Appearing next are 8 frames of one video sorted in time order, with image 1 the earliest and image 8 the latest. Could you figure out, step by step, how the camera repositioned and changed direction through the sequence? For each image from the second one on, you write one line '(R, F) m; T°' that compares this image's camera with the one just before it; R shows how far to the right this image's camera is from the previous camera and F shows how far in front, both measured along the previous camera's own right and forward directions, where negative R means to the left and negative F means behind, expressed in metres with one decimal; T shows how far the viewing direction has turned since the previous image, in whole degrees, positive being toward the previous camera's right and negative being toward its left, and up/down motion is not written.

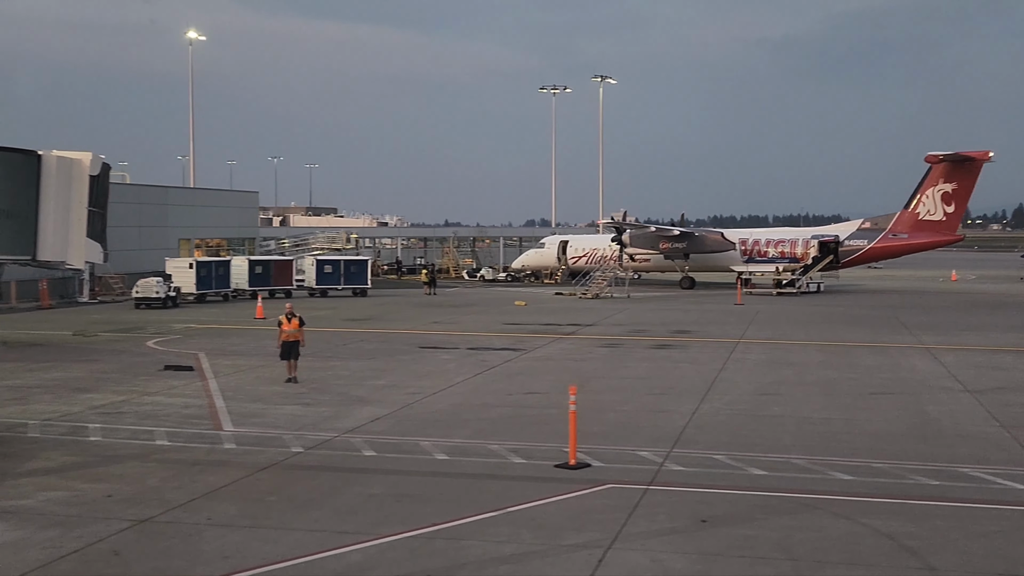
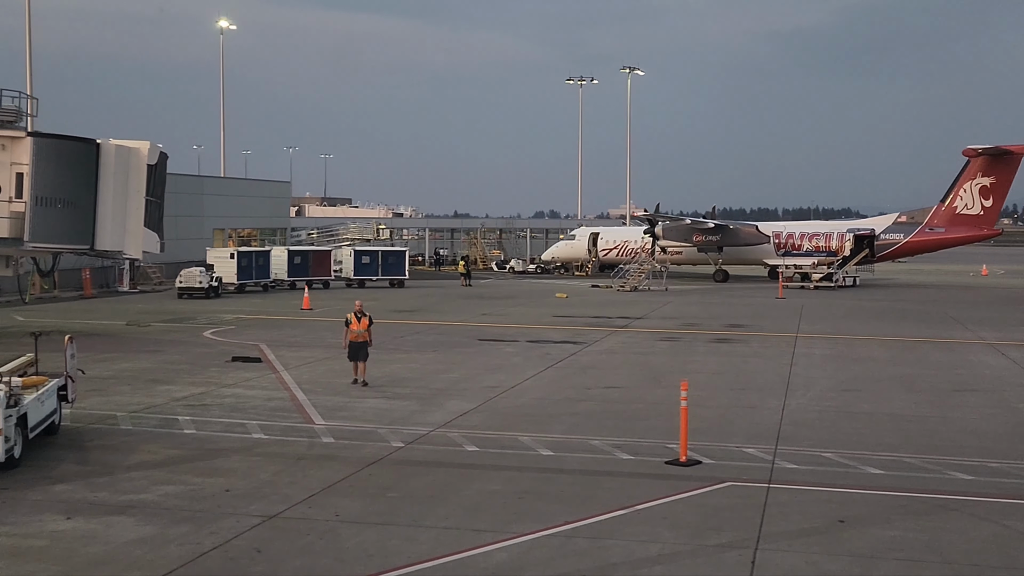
(-1.1, +0.2) m; 0°
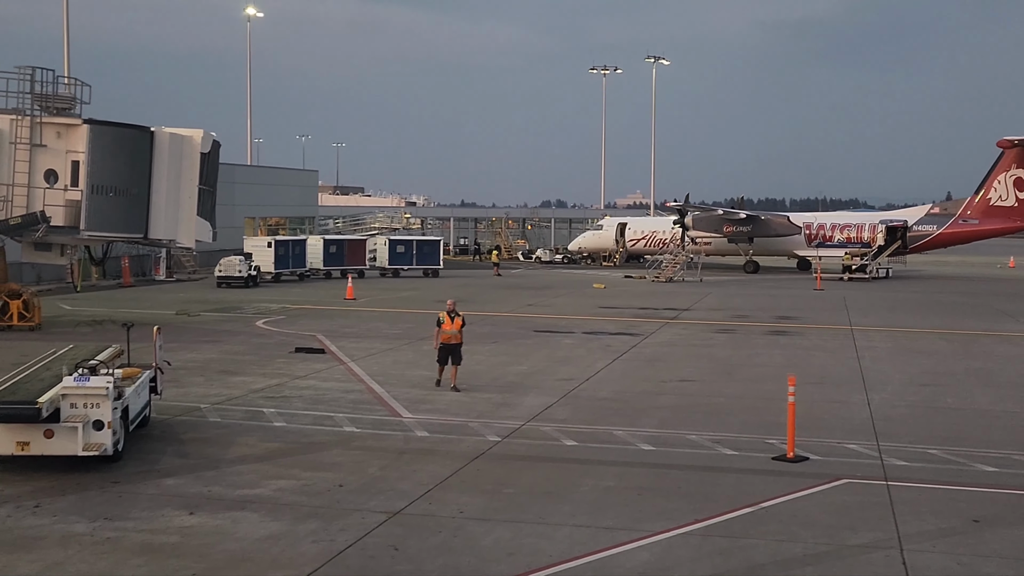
(-1.1, +0.2) m; 0°
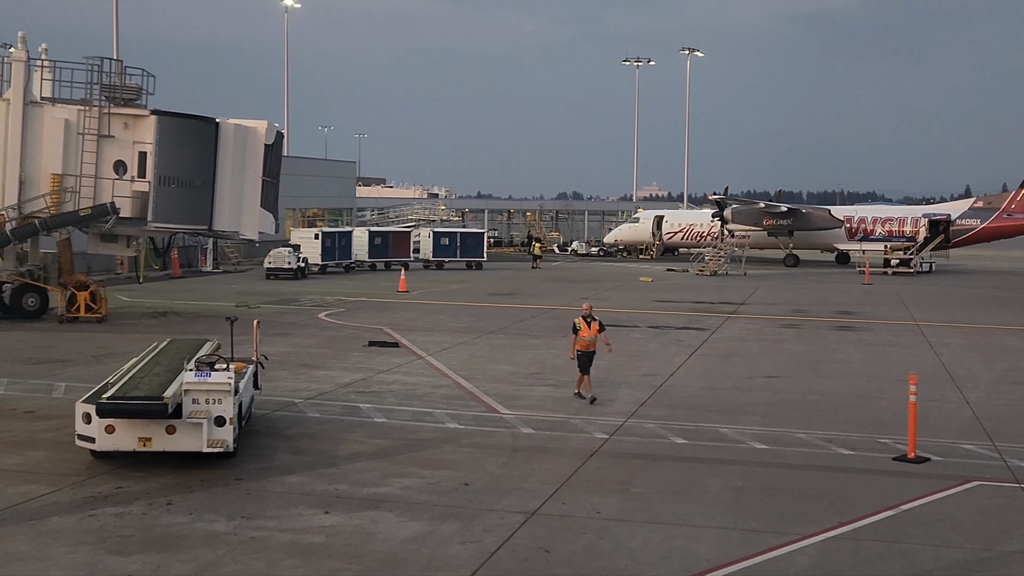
(-1.1, +0.2) m; -1°
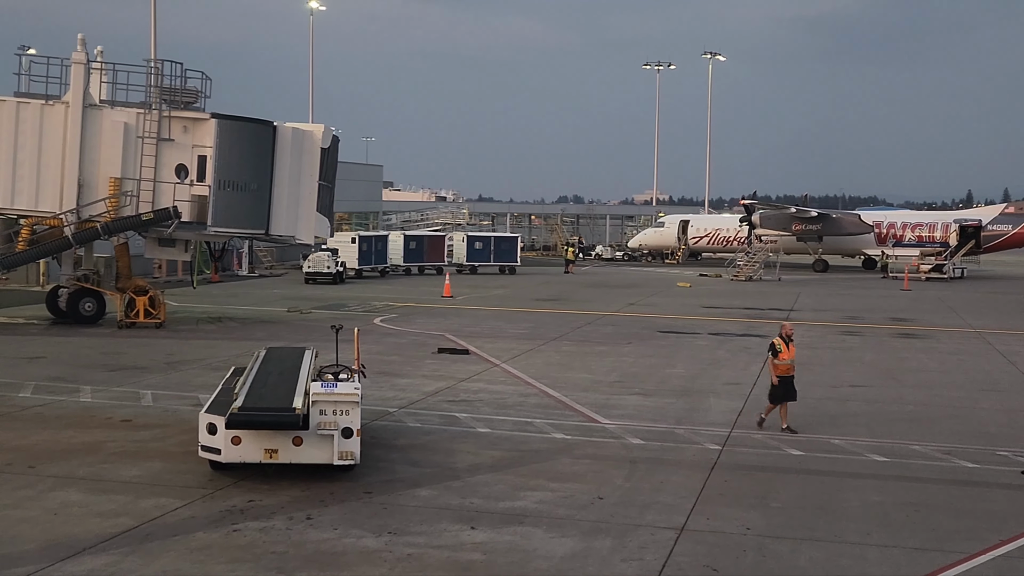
(-1.3, +0.3) m; 0°
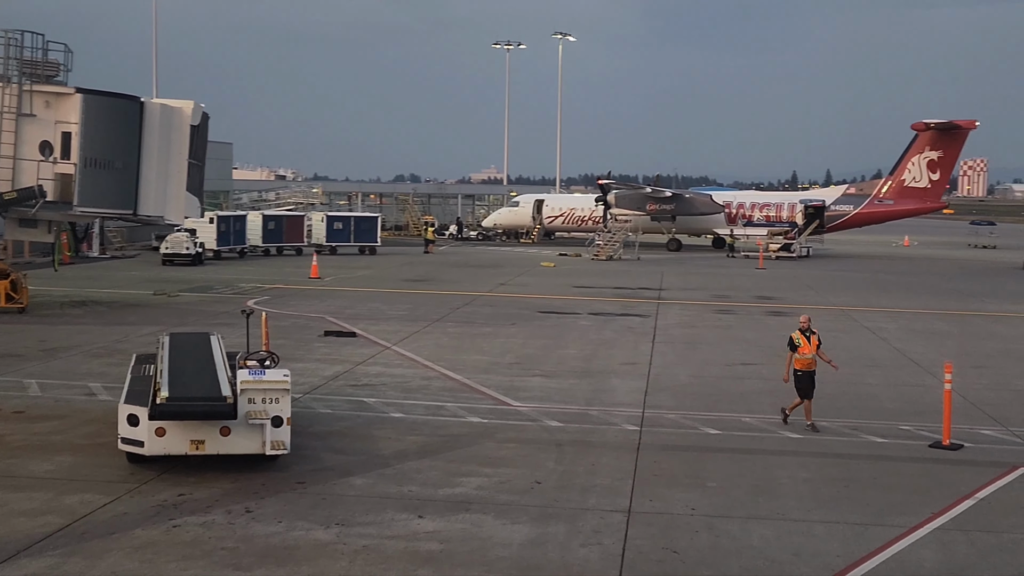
(-0.9, +0.3) m; +7°
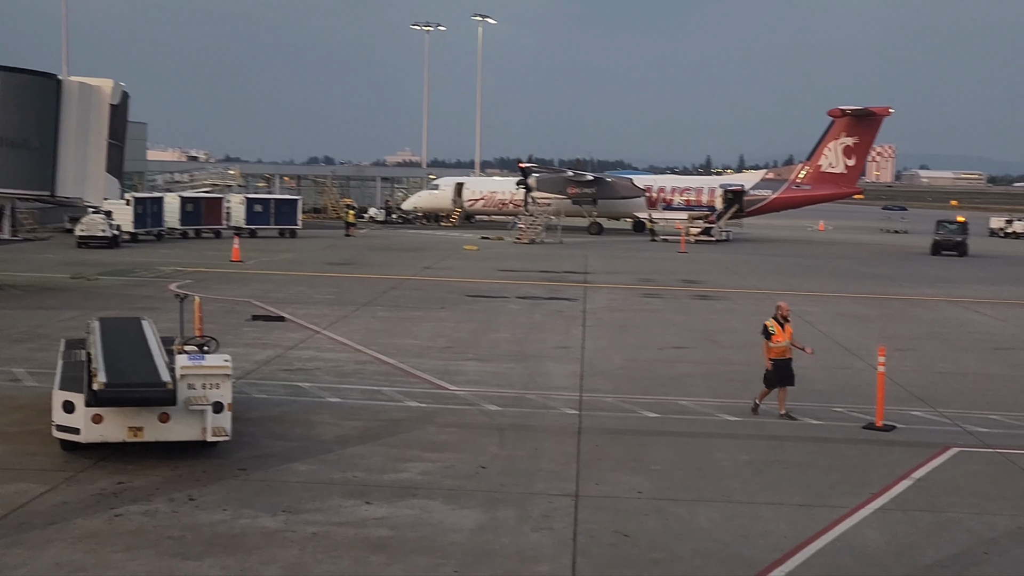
(-0.3, +0.1) m; +4°
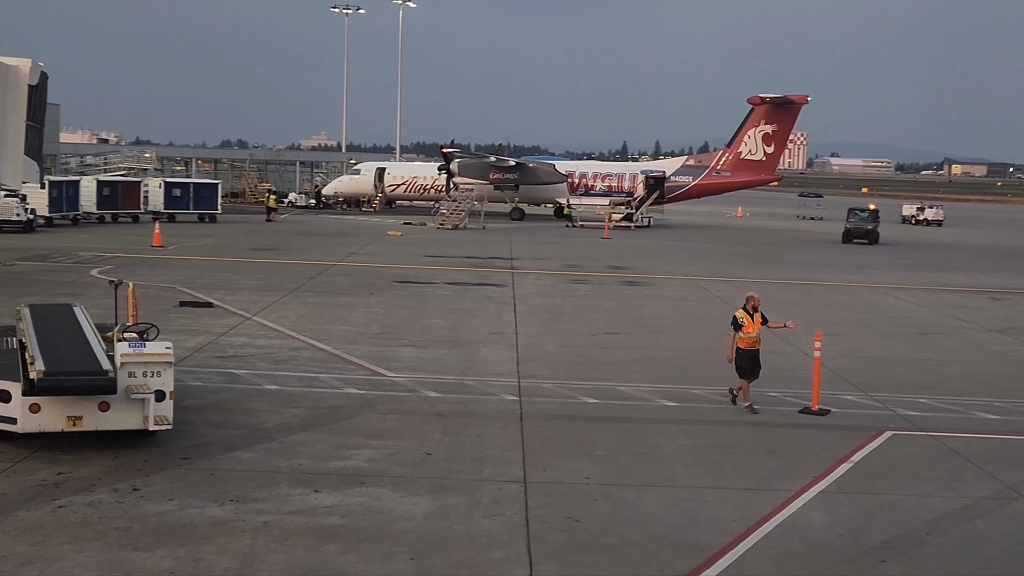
(-0.3, 0.0) m; +4°
